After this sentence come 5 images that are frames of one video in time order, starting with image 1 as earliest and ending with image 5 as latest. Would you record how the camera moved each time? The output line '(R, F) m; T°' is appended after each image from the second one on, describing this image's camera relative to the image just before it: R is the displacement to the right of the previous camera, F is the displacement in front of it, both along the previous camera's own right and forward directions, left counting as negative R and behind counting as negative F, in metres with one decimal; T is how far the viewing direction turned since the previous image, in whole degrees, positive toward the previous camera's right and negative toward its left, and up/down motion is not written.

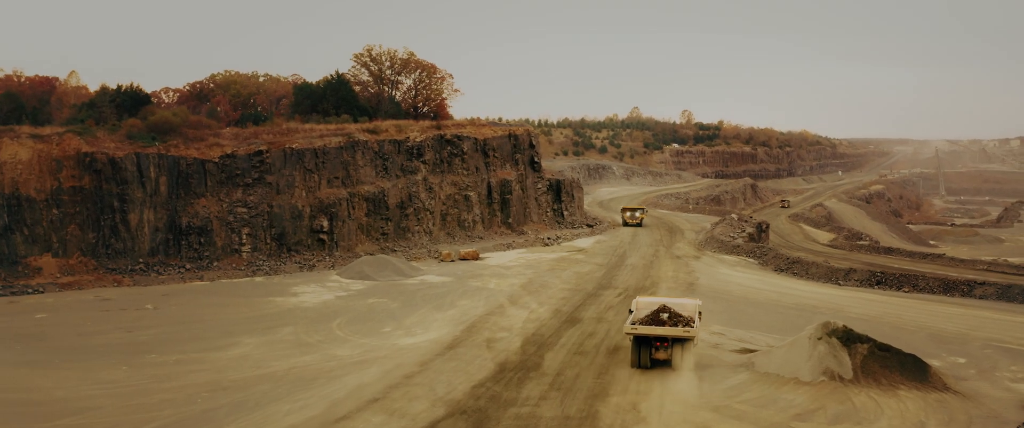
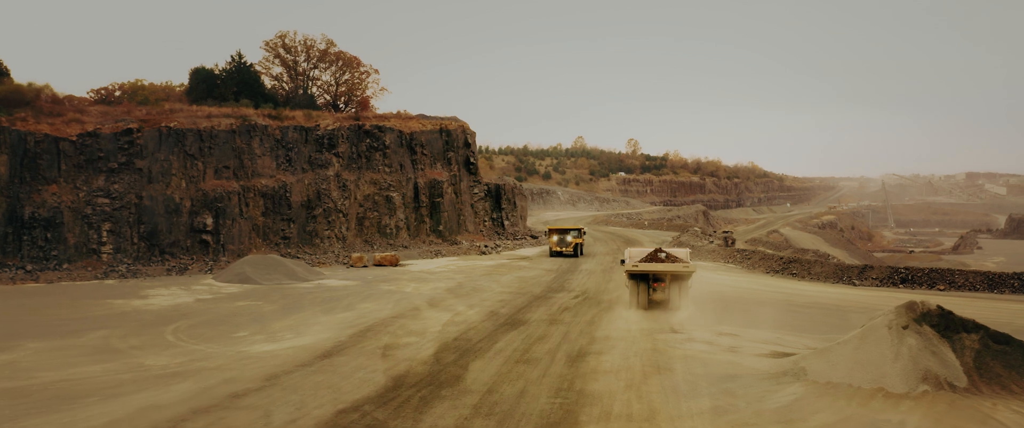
(+0.6, +6.6) m; +5°
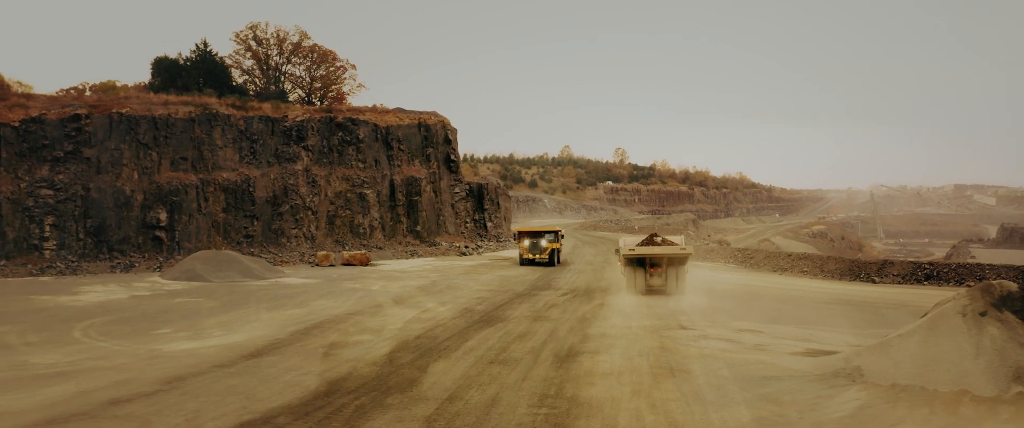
(+0.2, +2.4) m; +1°
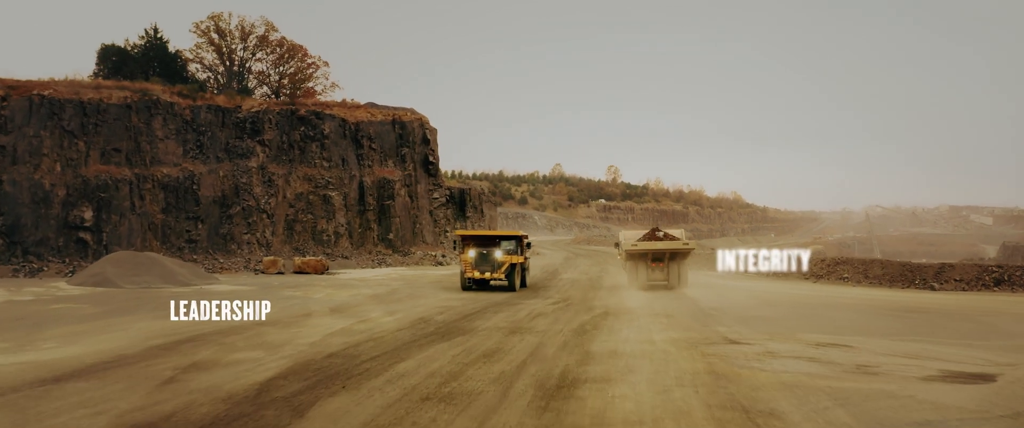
(+0.3, +3.9) m; +1°
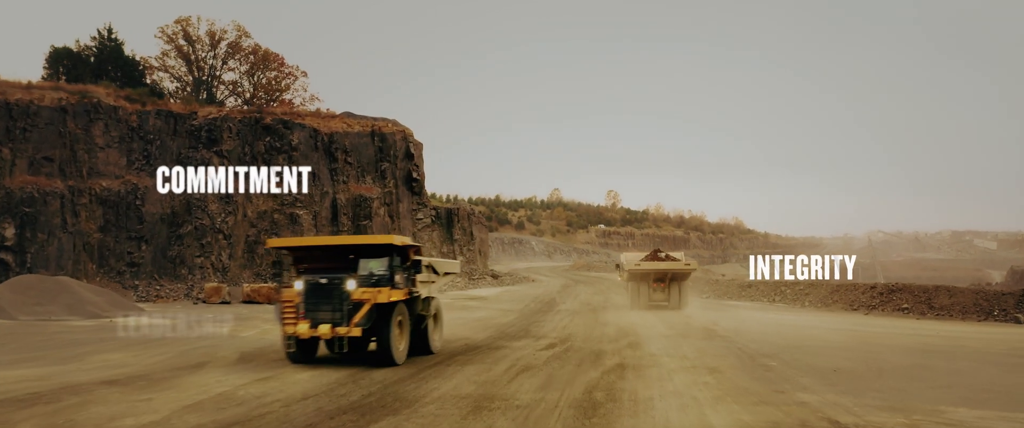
(+0.3, +3.4) m; 0°
